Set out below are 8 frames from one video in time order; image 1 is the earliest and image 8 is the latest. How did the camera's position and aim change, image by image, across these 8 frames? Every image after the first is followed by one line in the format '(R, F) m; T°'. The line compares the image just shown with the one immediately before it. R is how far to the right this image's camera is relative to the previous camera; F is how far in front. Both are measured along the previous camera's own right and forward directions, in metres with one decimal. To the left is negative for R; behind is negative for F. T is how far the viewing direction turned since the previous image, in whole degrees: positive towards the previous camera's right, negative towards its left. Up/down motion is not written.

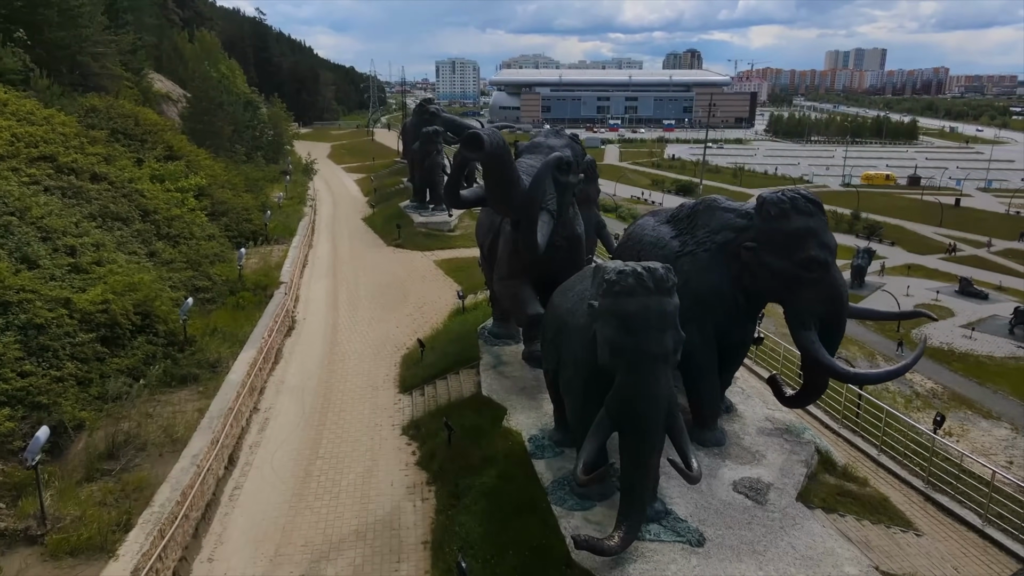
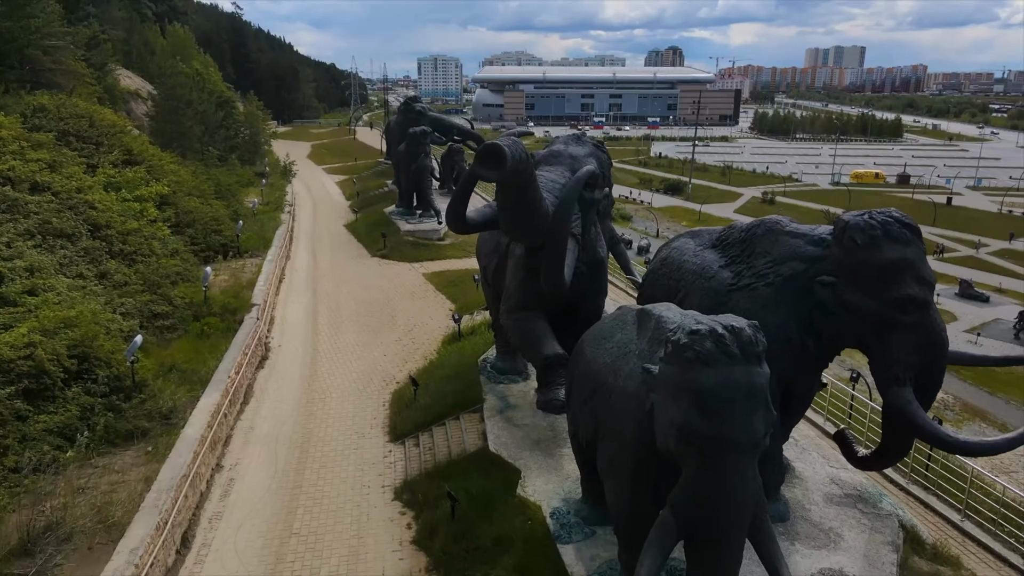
(-0.3, +1.7) m; +1°
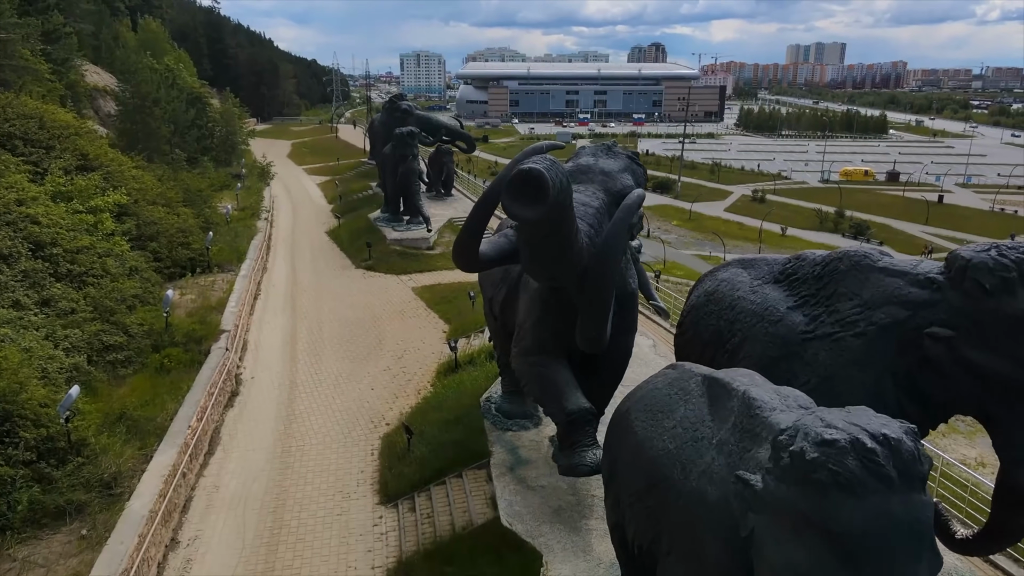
(-0.3, +1.5) m; +1°
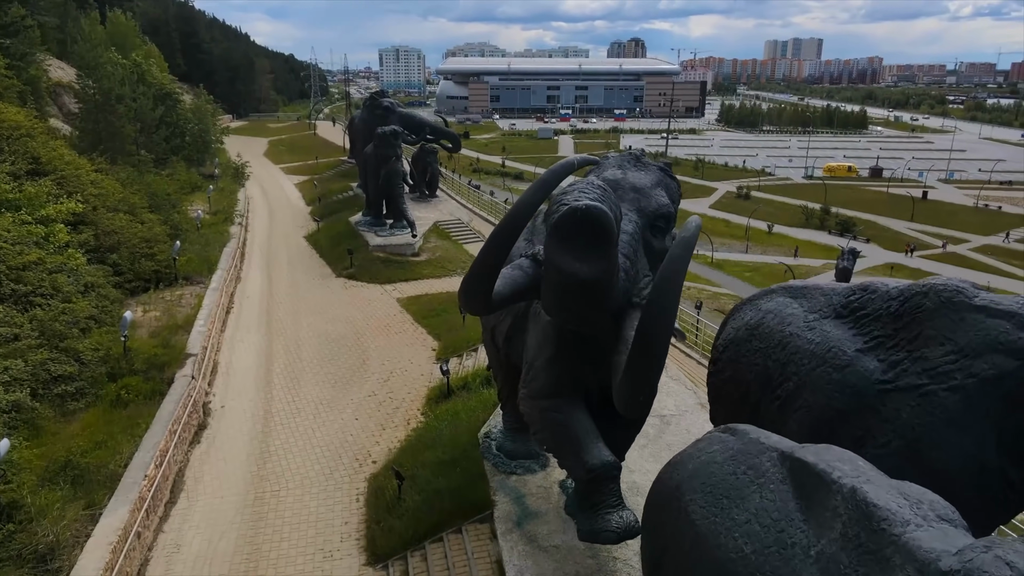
(-0.2, +1.1) m; +2°
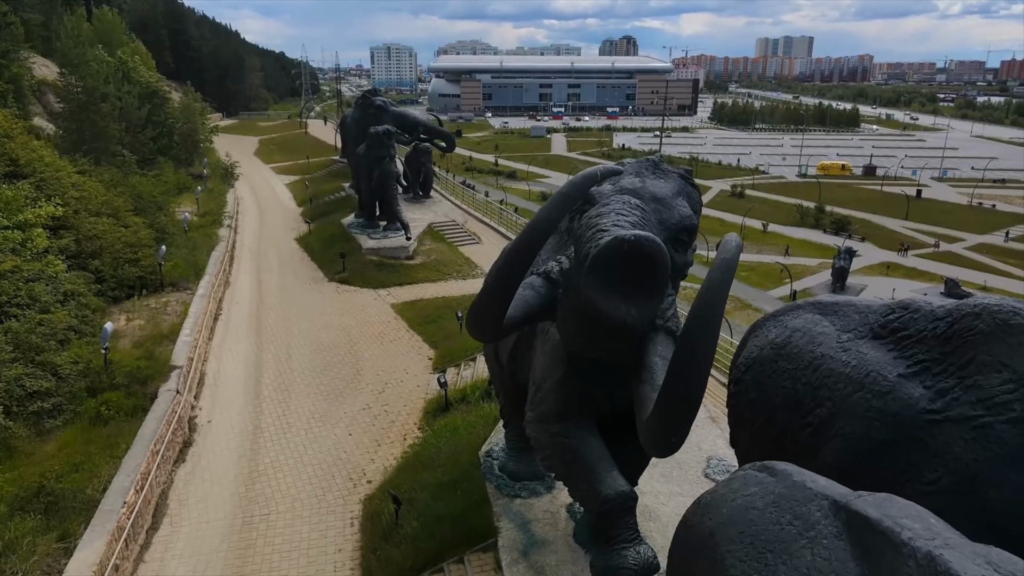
(-0.1, +0.5) m; +1°
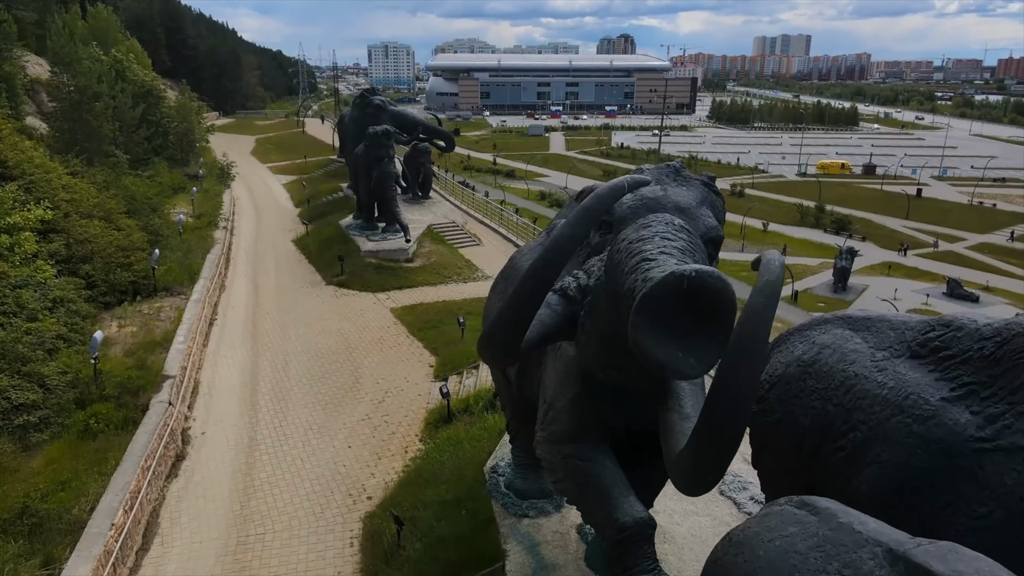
(-0.1, +0.3) m; 0°
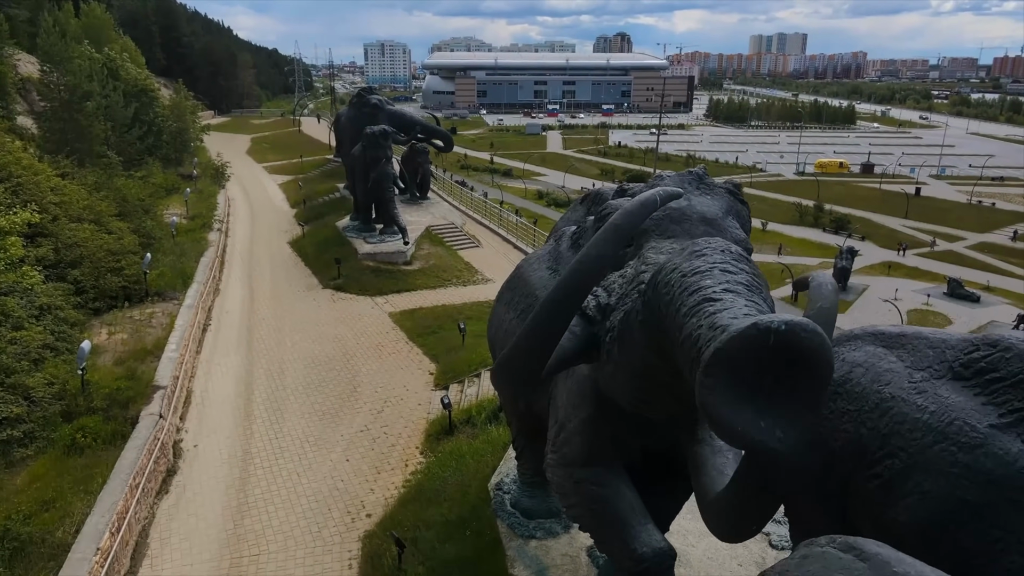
(-0.1, +0.3) m; 0°
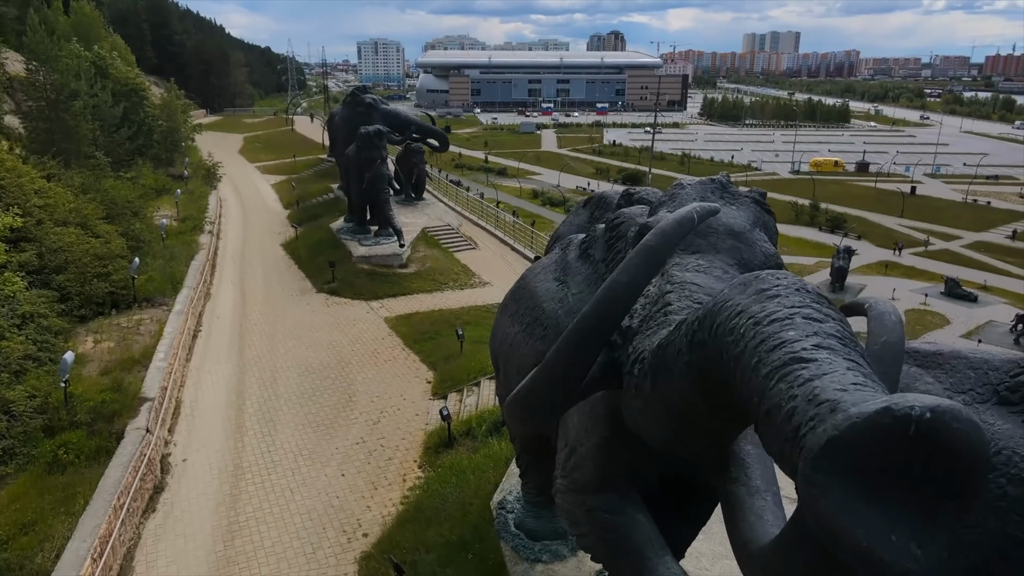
(-0.1, +0.3) m; 0°
